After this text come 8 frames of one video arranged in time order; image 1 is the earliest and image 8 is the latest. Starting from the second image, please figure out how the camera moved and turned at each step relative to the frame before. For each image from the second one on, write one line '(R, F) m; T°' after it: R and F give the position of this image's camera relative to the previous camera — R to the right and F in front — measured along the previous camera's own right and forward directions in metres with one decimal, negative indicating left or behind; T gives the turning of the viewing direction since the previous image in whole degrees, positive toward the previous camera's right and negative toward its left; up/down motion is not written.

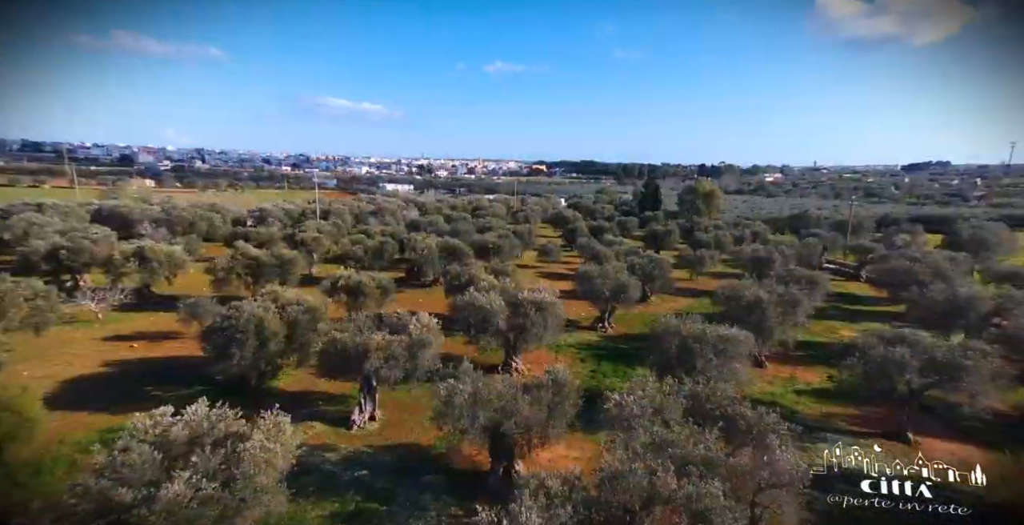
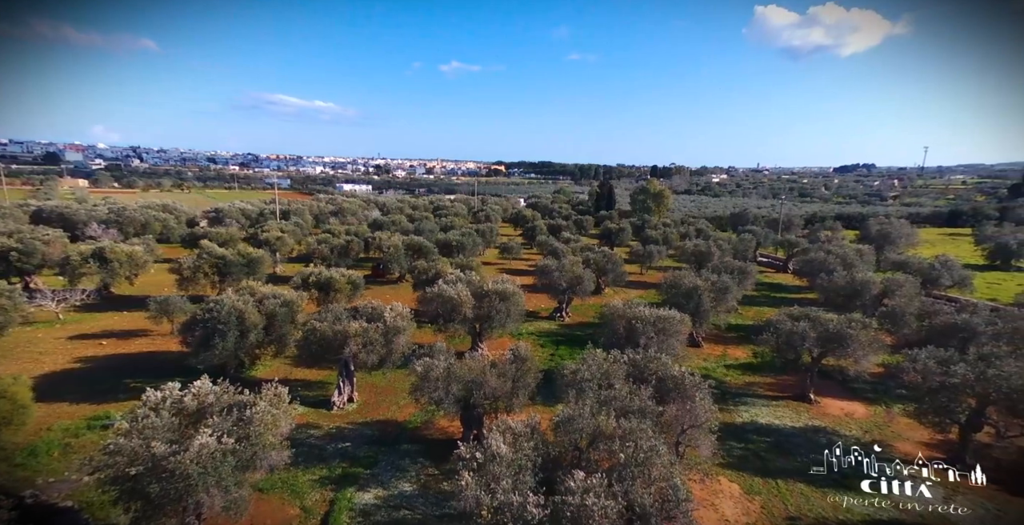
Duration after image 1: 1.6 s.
(-0.3, -2.7) m; +4°
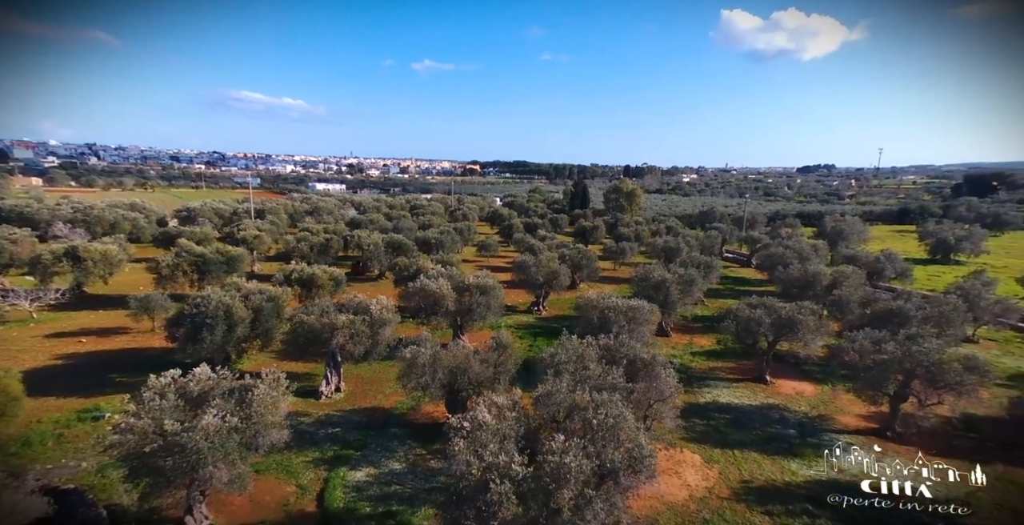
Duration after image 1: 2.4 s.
(-0.2, -1.5) m; +3°
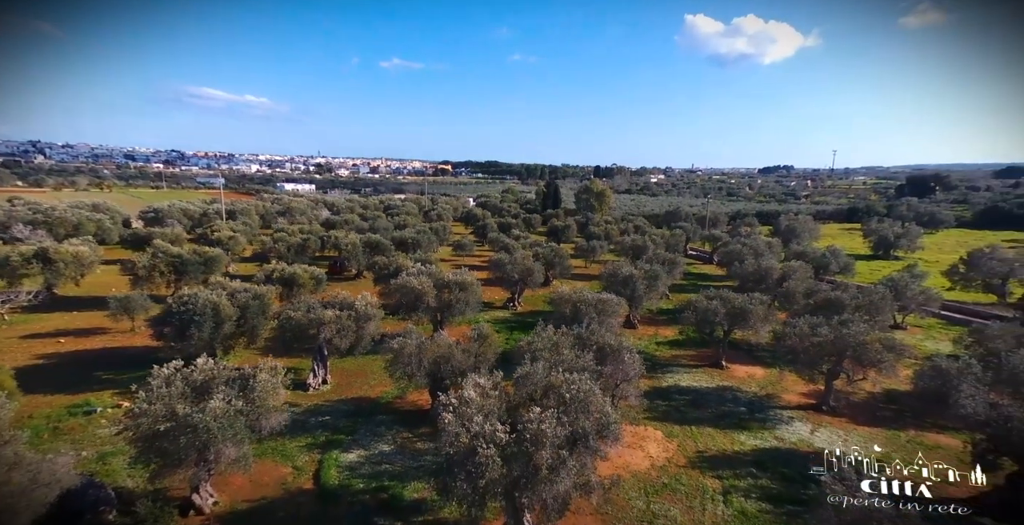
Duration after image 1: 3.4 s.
(-0.3, -1.9) m; +3°
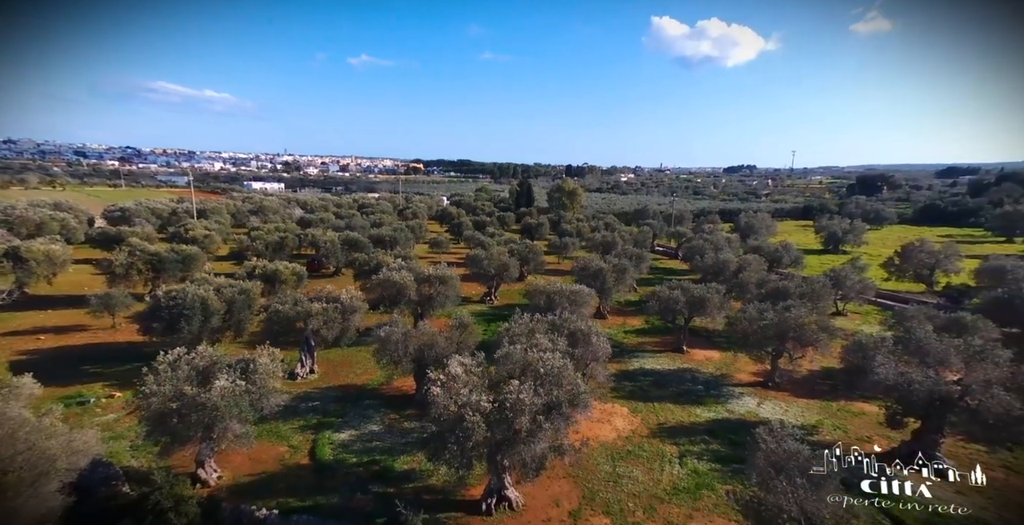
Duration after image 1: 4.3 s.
(-0.2, -1.9) m; +3°
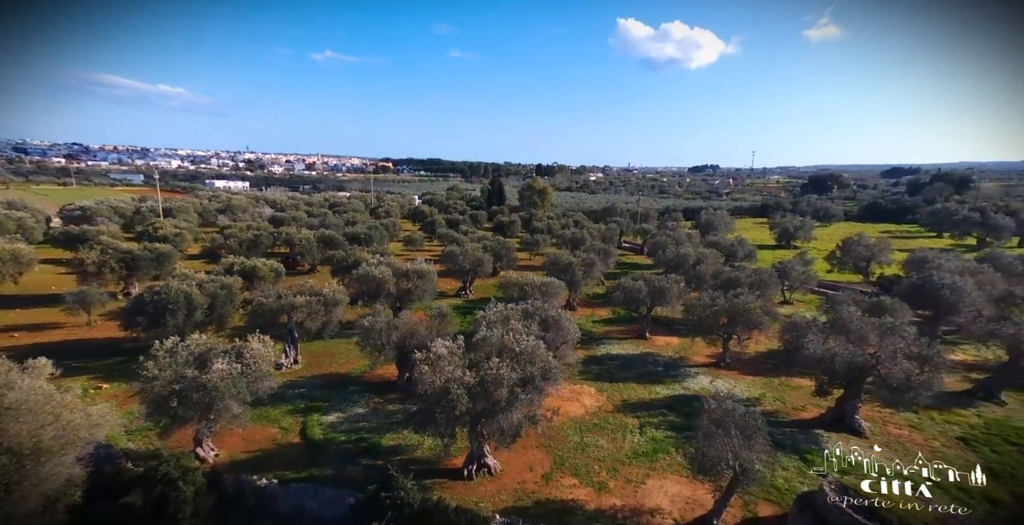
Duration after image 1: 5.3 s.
(-0.2, -1.9) m; +3°
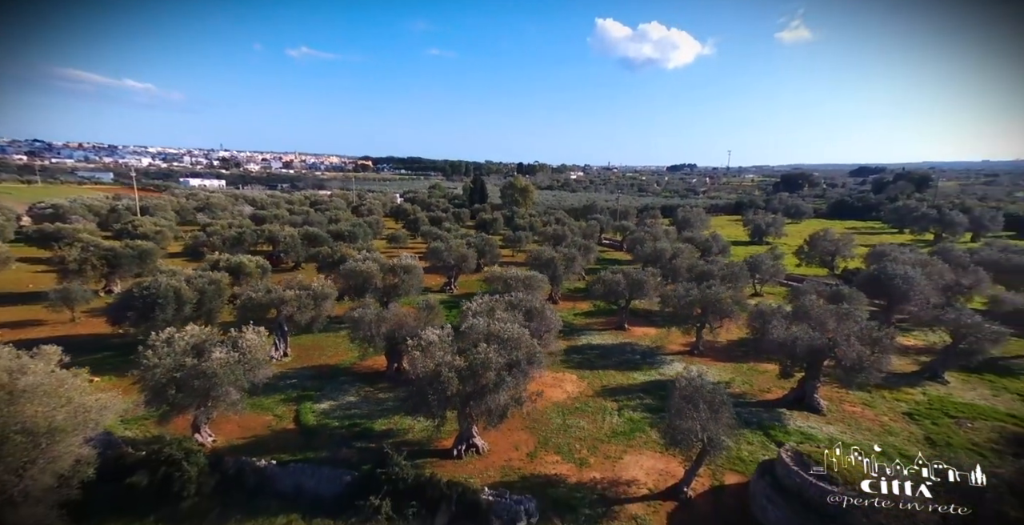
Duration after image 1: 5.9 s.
(-0.2, -1.2) m; +2°
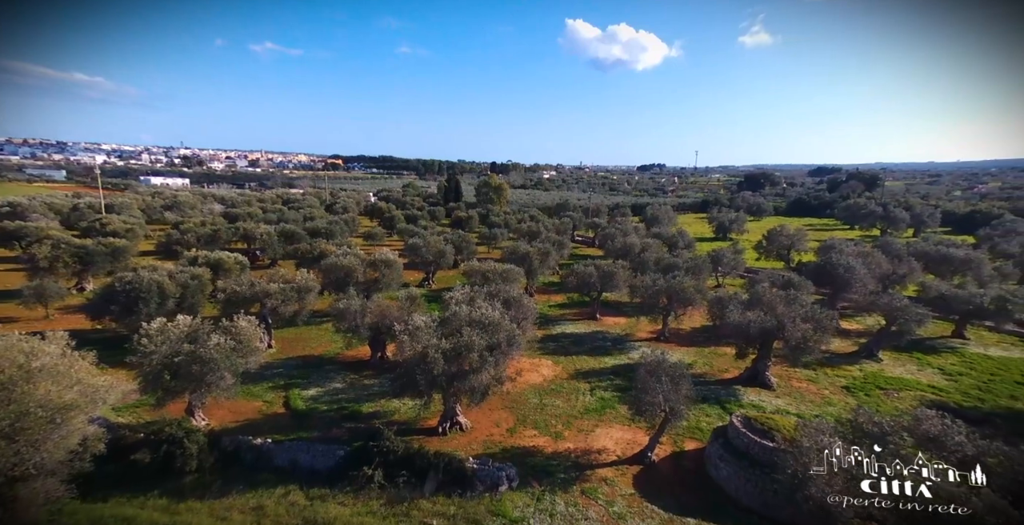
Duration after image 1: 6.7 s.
(-0.3, -1.6) m; +3°
